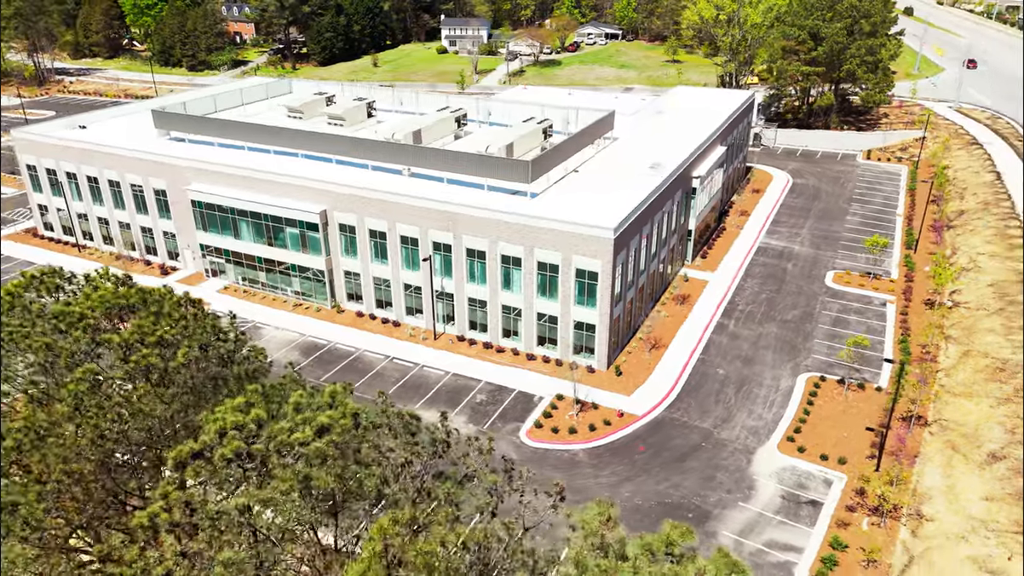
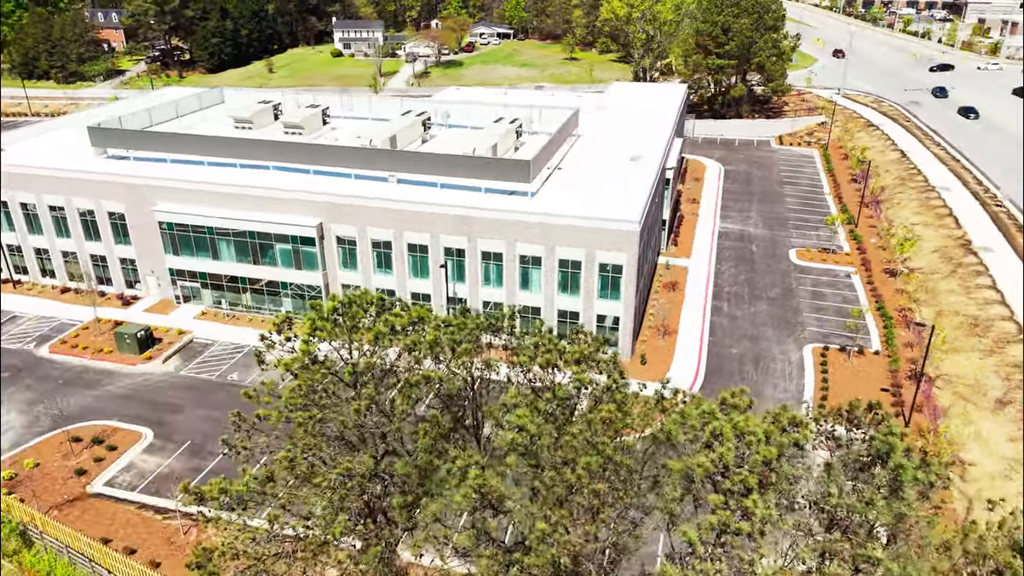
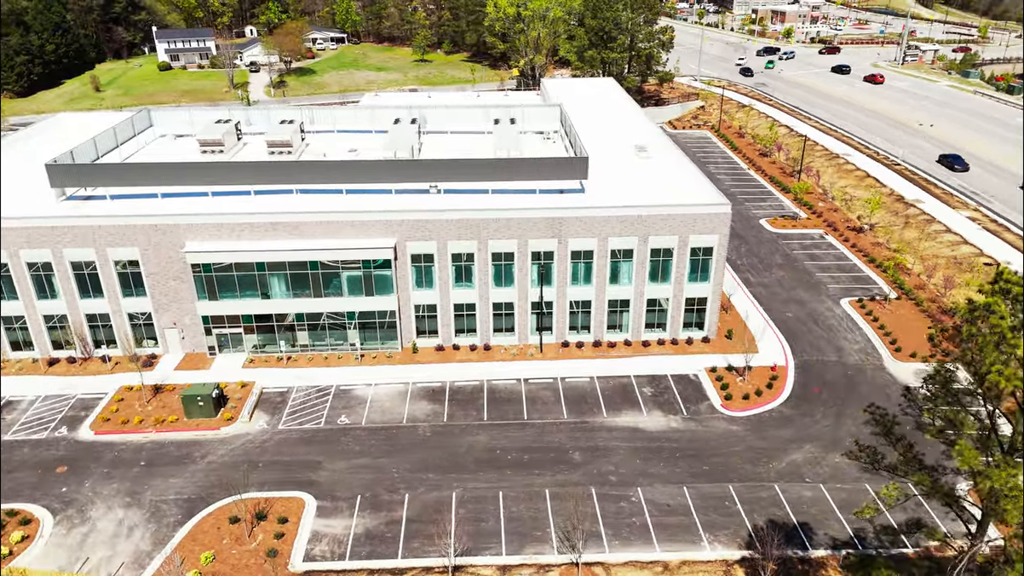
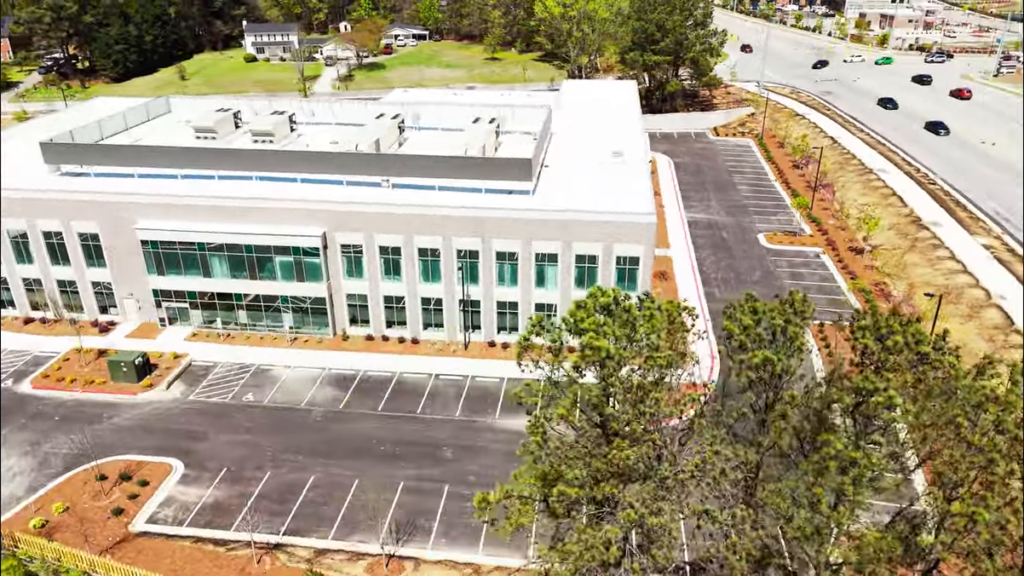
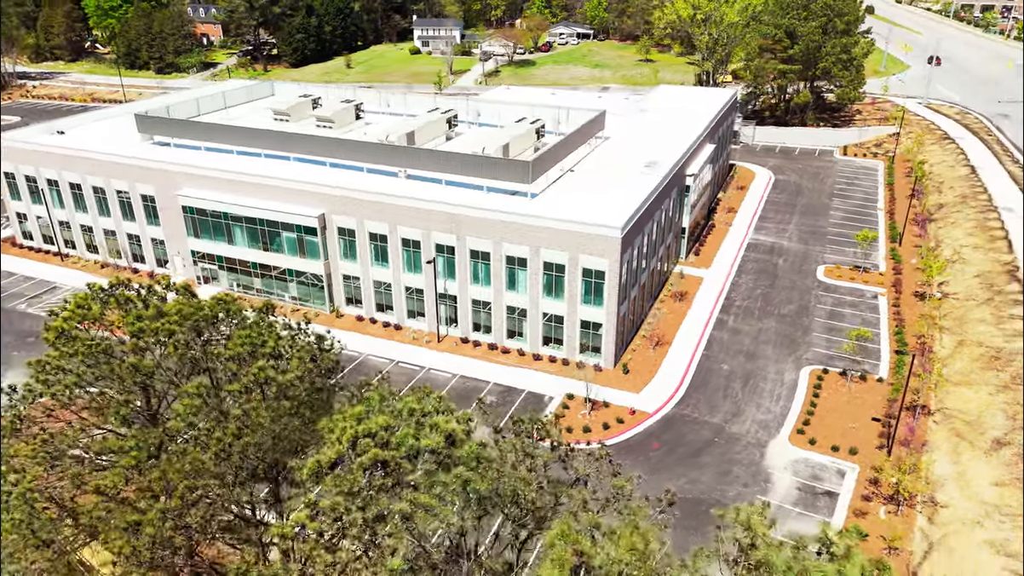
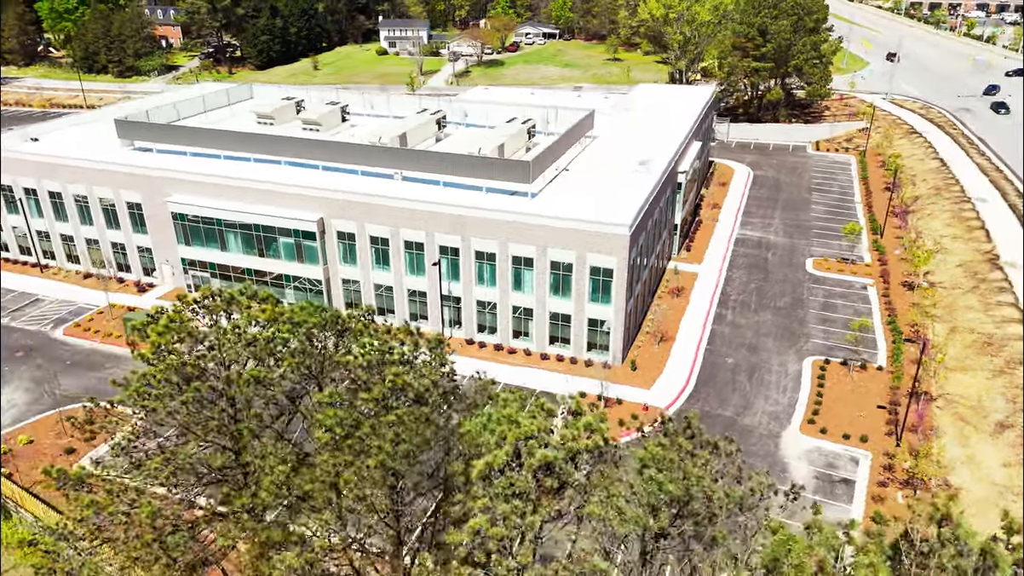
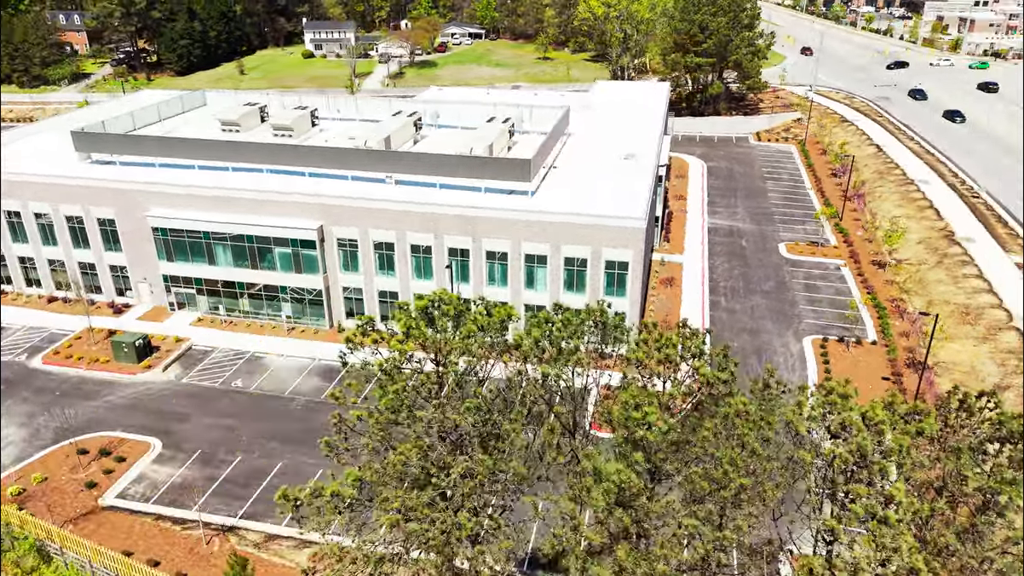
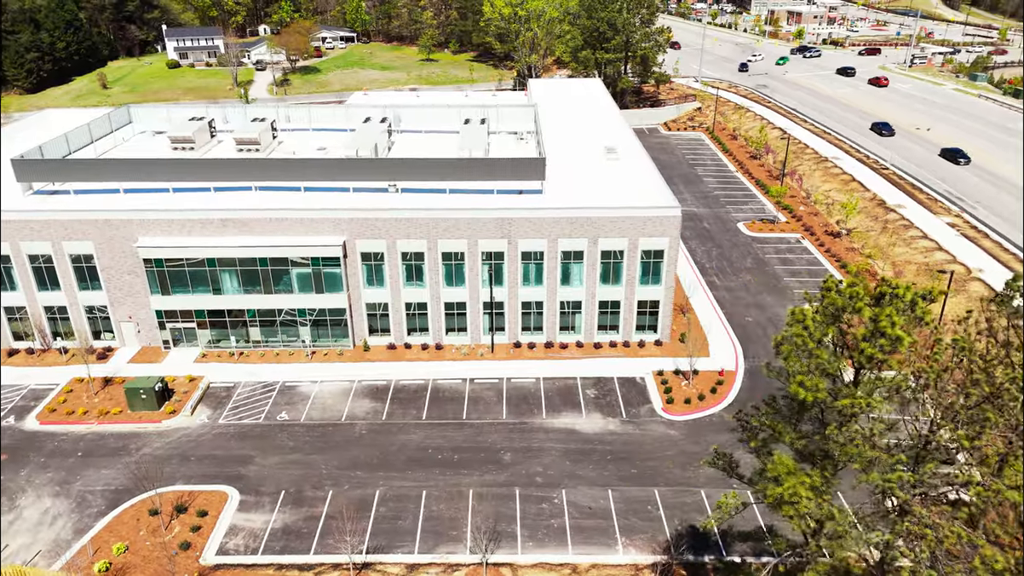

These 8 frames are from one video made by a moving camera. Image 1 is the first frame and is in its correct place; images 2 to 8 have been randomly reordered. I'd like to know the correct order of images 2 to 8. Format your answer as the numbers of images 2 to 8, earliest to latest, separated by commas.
5, 6, 2, 7, 4, 8, 3
